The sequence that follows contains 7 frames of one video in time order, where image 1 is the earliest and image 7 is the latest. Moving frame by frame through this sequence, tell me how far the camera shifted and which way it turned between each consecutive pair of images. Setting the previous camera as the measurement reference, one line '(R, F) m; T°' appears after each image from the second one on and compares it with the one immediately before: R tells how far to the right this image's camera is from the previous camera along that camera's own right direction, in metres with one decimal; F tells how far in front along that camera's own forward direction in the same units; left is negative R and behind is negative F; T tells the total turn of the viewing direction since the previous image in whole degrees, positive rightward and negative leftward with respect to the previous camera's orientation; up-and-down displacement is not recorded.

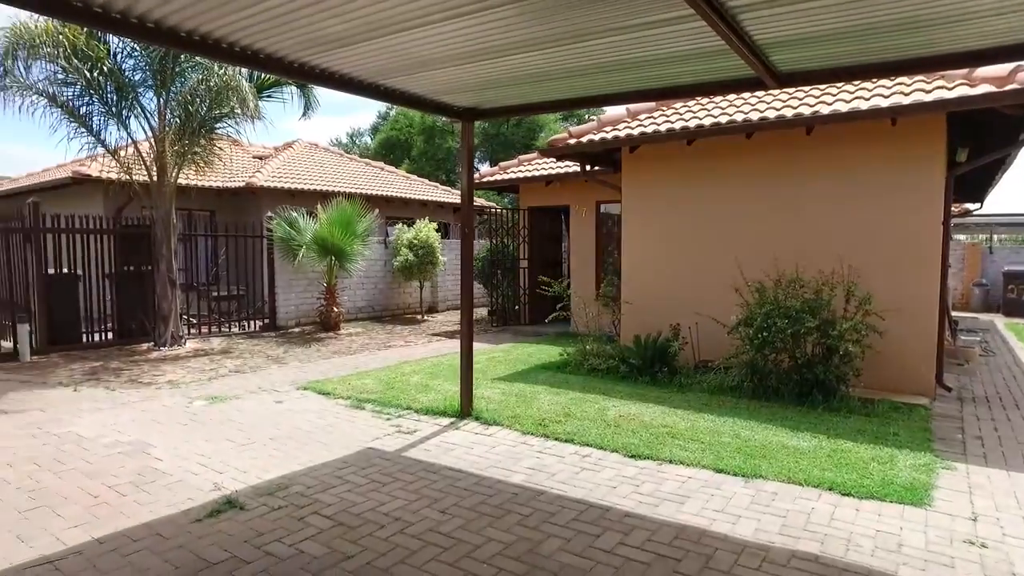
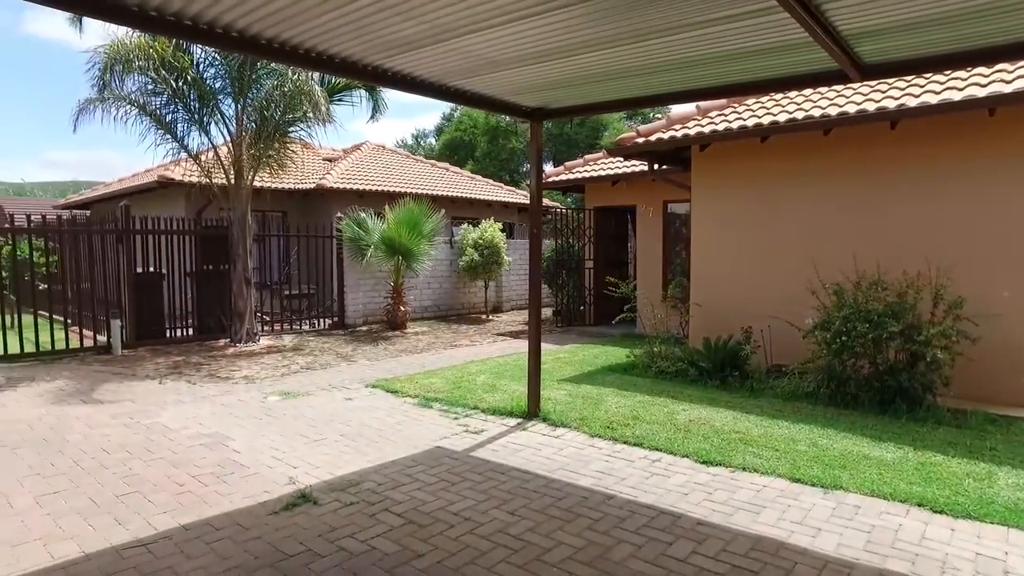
(0.0, 0.0) m; -5°
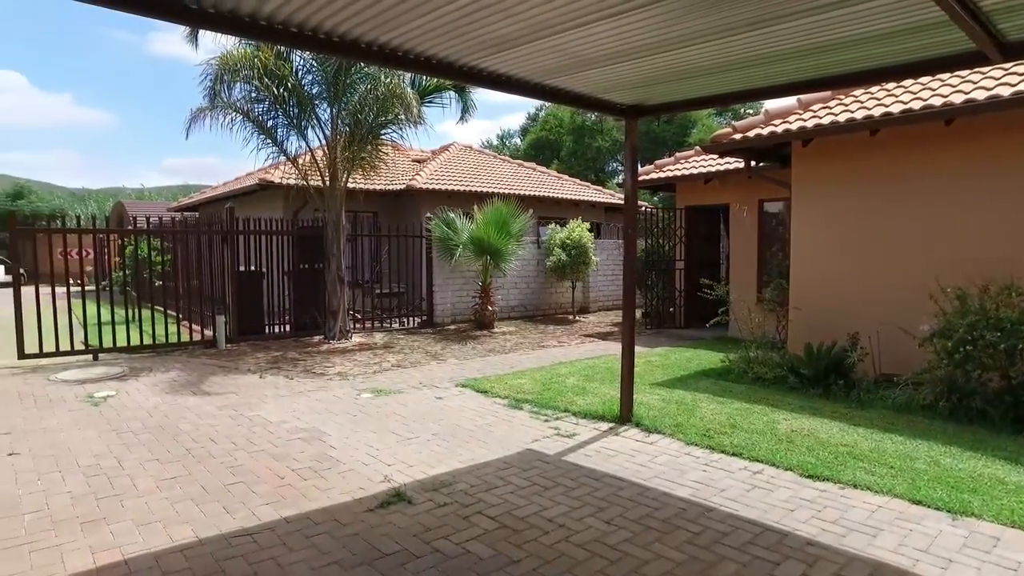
(-0.1, +0.1) m; -7°
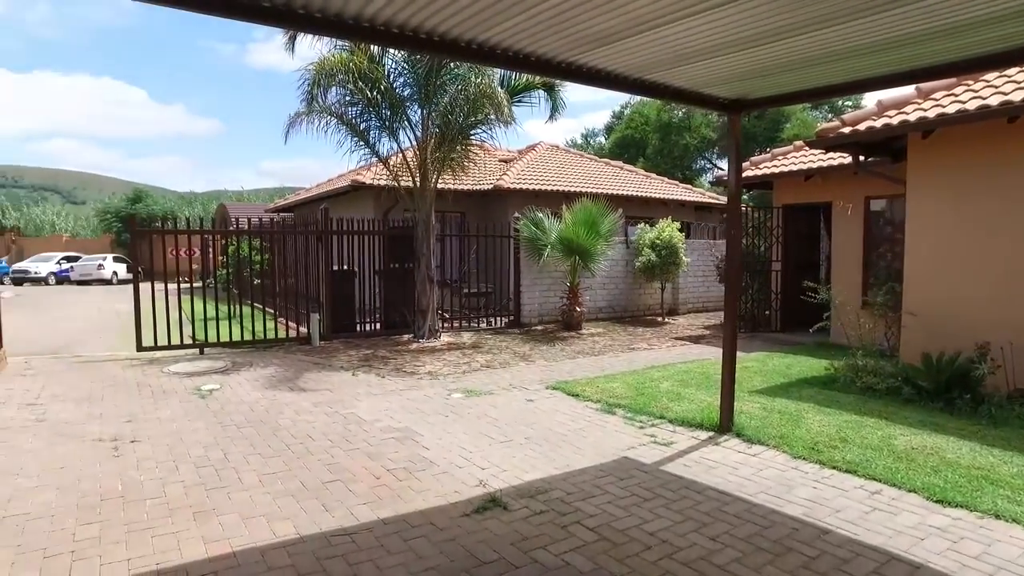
(-0.1, +0.1) m; -7°
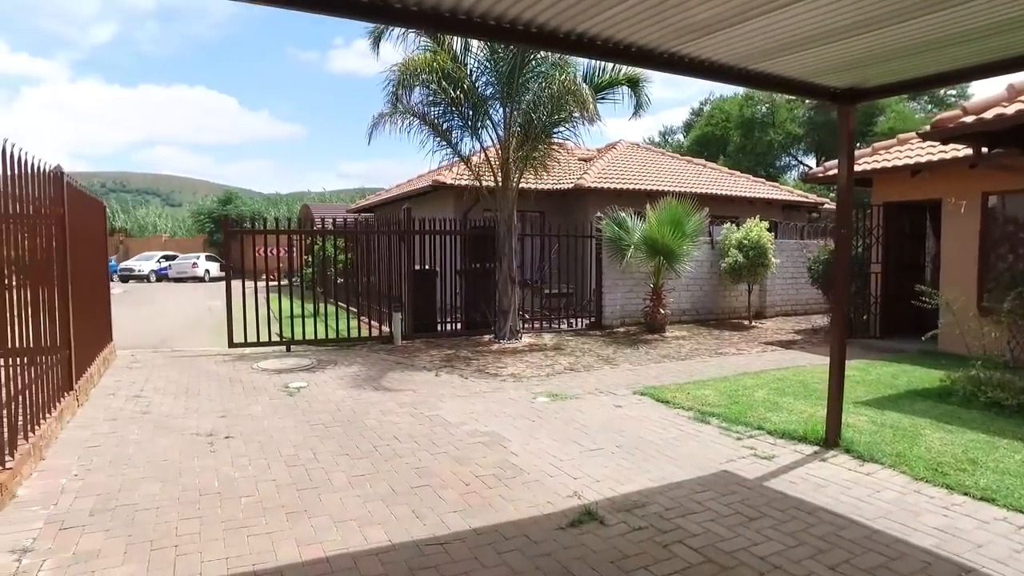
(-0.1, +0.2) m; -6°
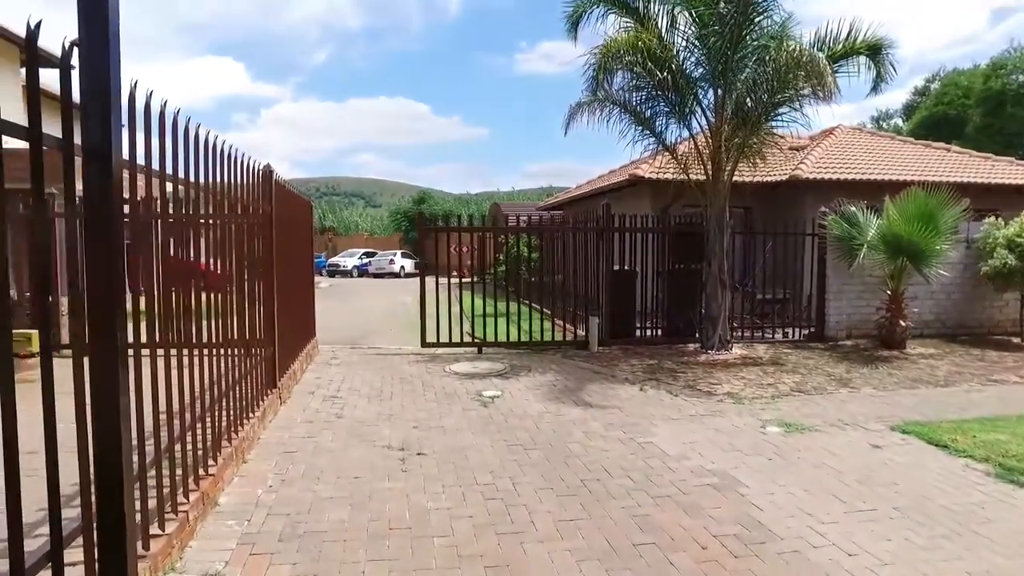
(-0.4, +0.8) m; -15°
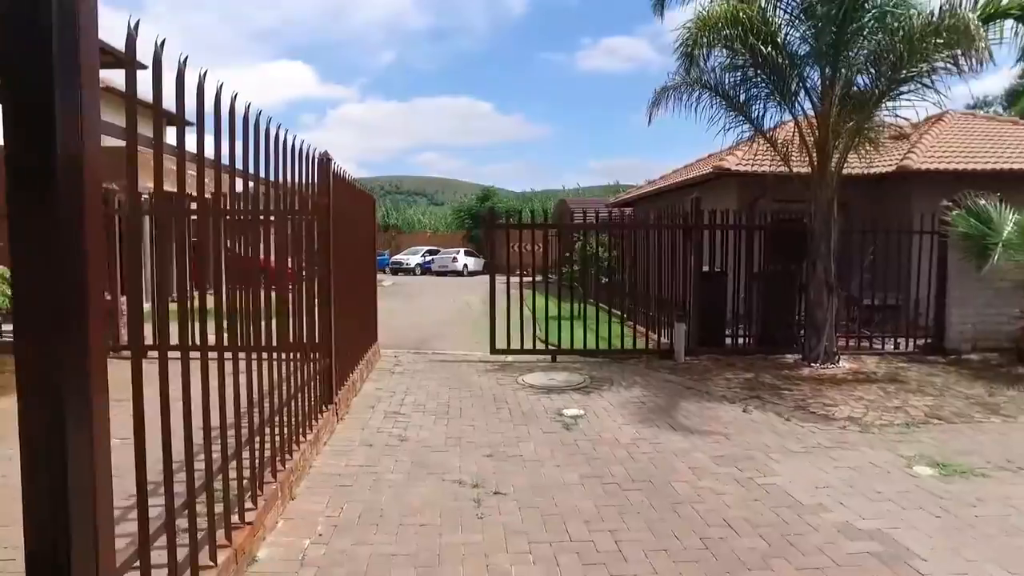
(-0.2, +0.9) m; -5°
